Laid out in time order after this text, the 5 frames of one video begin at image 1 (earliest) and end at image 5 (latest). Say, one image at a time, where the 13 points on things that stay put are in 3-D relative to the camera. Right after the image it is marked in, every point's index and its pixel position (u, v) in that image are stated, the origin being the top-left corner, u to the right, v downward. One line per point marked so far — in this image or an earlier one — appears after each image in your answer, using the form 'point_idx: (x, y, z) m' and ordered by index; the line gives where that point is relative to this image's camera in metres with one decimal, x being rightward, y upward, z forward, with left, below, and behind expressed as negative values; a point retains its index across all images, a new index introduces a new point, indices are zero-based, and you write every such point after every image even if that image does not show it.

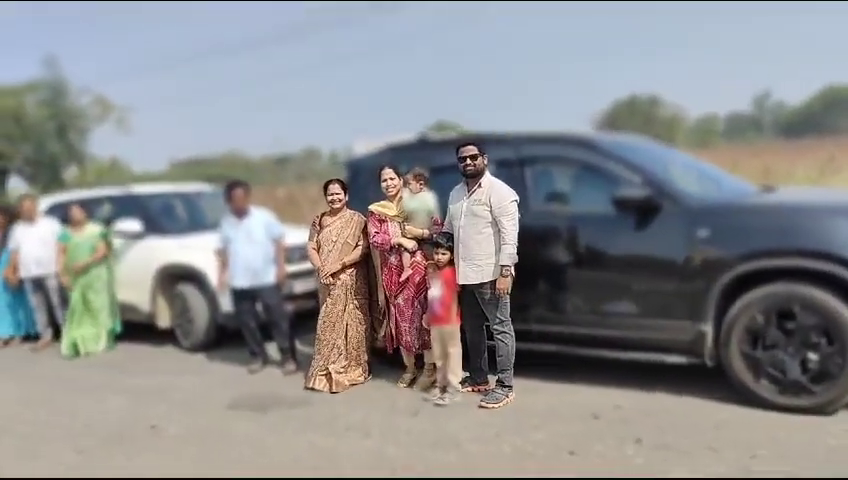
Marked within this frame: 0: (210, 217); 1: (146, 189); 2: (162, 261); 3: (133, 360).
0: (-2.5, +0.3, +8.7) m
1: (-3.3, +0.6, +8.9) m
2: (-2.7, -0.2, +7.7) m
3: (-2.9, -1.2, +7.5) m
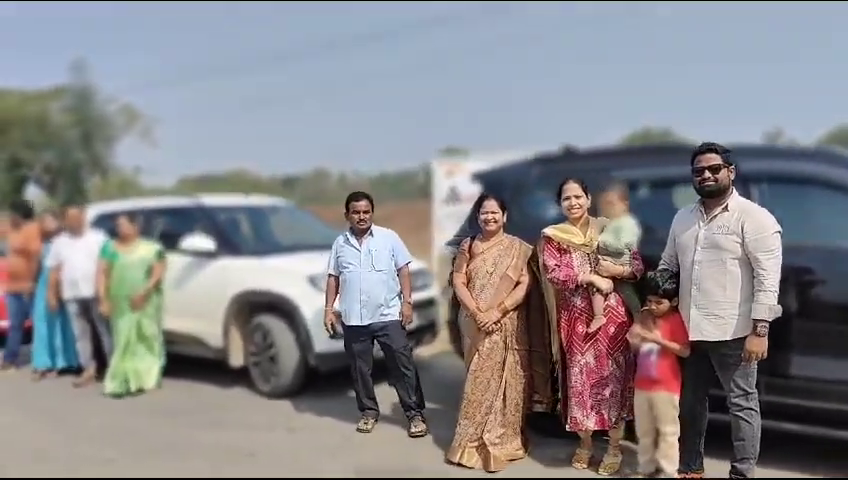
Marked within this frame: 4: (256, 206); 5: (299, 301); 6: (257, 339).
0: (-1.4, 0.0, +7.5) m
1: (-2.1, +0.4, +7.6) m
2: (-1.6, -0.4, +6.4) m
3: (-1.9, -1.4, +6.2) m
4: (-1.8, +0.4, +7.7) m
5: (-1.0, -0.5, +6.1) m
6: (-1.4, -0.9, +6.4) m
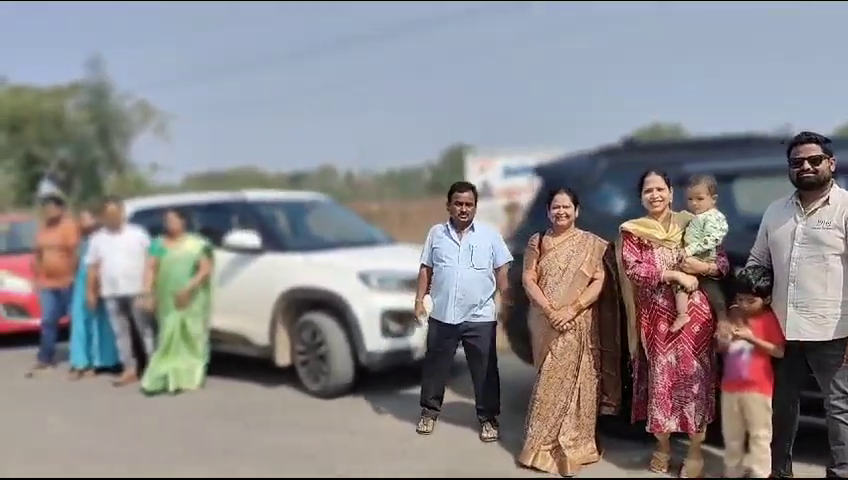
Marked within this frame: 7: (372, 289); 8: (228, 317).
0: (-0.9, +0.1, +7.3) m
1: (-1.7, +0.5, +7.4) m
2: (-1.1, -0.4, +6.3) m
3: (-1.4, -1.3, +6.1) m
4: (-1.3, +0.4, +7.6) m
5: (-0.6, -0.5, +6.0) m
6: (-1.0, -0.8, +6.2) m
7: (-0.4, -0.4, +6.0) m
8: (-1.8, -0.7, +6.7) m
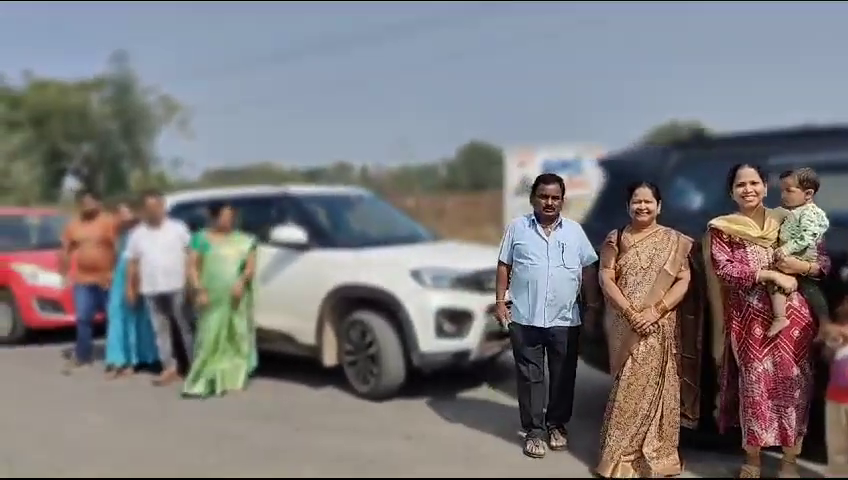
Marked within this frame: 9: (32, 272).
0: (-0.5, +0.1, +7.1) m
1: (-1.2, +0.5, +7.2) m
2: (-0.7, -0.3, +6.0) m
3: (-1.0, -1.3, +5.8) m
4: (-0.8, +0.4, +7.3) m
5: (-0.1, -0.4, +5.7) m
6: (-0.6, -0.8, +6.0) m
7: (0.0, -0.4, +5.7) m
8: (-1.3, -0.7, +6.5) m
9: (-4.6, -0.4, +8.7) m
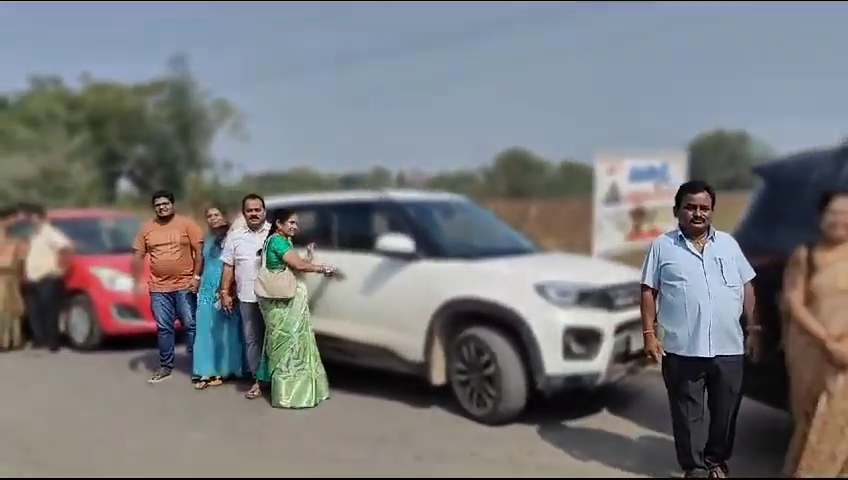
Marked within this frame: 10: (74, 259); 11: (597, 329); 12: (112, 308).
0: (+0.5, 0.0, +6.6) m
1: (-0.2, +0.4, +6.8) m
2: (+0.2, -0.4, +5.6) m
3: (-0.1, -1.4, +5.4) m
4: (+0.1, +0.4, +6.9) m
5: (+0.7, -0.5, +5.2) m
6: (+0.3, -0.9, +5.5) m
7: (+0.9, -0.4, +5.2) m
8: (-0.4, -0.7, +6.1) m
9: (-3.6, -0.4, +8.4) m
10: (-4.1, -0.2, +8.7) m
11: (+1.2, -0.6, +5.2) m
12: (-3.5, -0.8, +8.3) m
